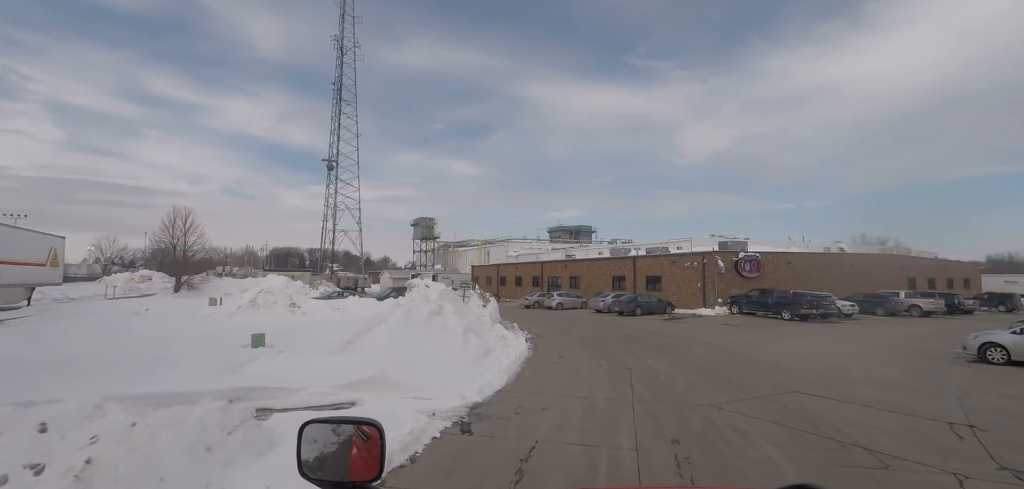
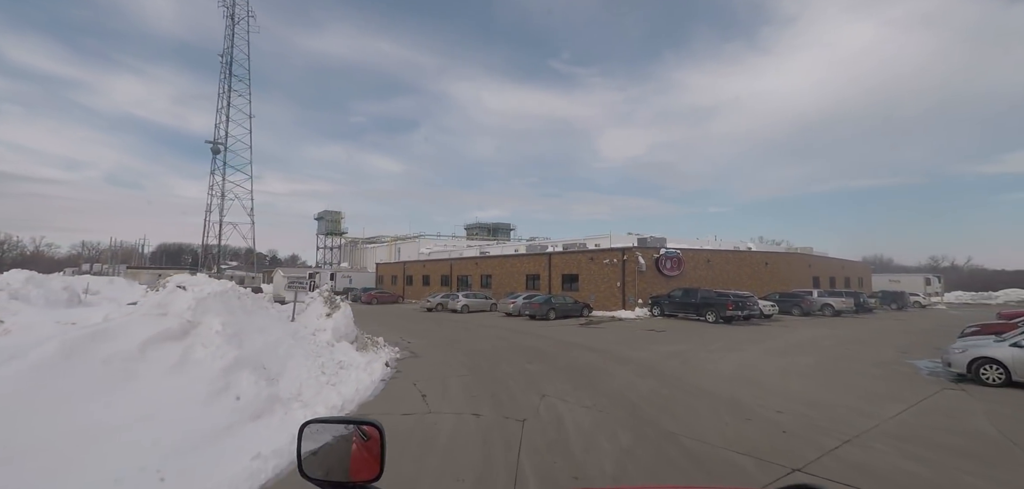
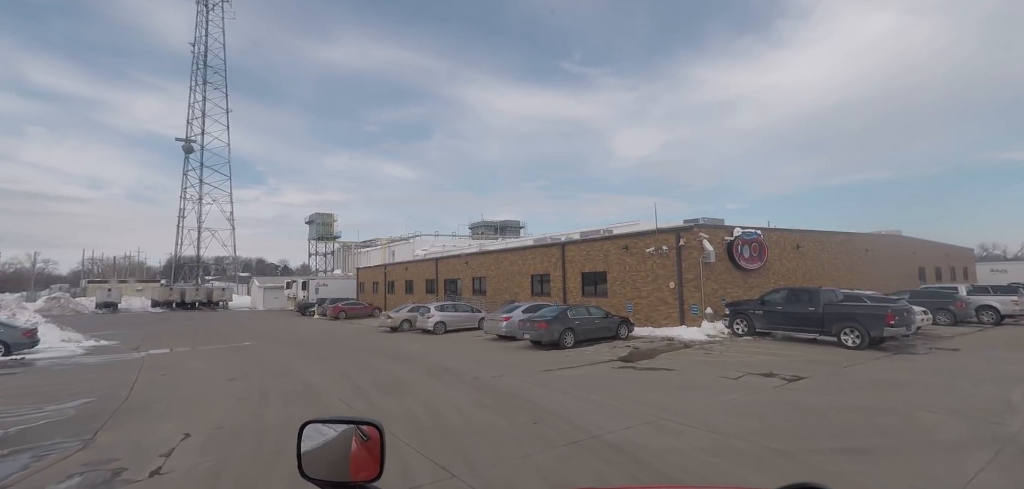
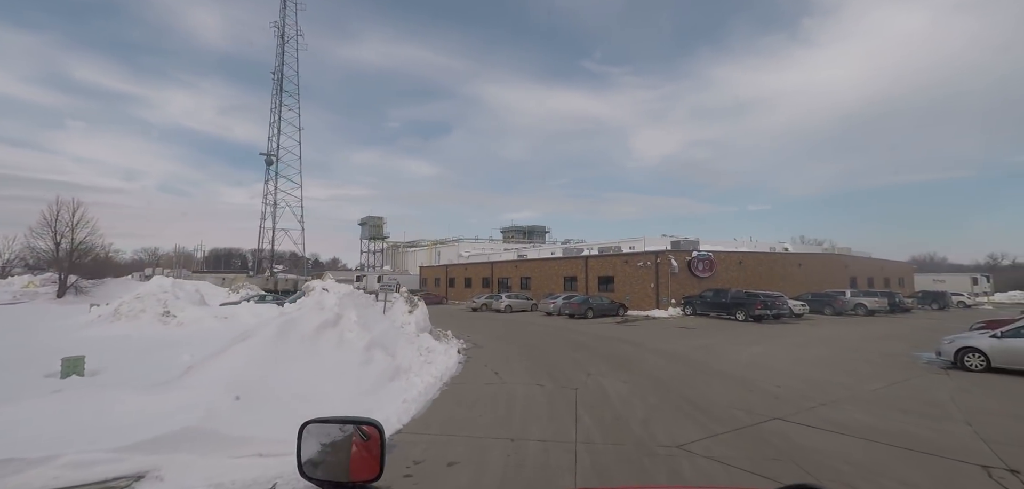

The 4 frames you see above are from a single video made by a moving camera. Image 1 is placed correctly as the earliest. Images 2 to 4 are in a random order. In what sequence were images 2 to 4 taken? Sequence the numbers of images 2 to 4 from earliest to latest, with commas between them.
4, 2, 3
